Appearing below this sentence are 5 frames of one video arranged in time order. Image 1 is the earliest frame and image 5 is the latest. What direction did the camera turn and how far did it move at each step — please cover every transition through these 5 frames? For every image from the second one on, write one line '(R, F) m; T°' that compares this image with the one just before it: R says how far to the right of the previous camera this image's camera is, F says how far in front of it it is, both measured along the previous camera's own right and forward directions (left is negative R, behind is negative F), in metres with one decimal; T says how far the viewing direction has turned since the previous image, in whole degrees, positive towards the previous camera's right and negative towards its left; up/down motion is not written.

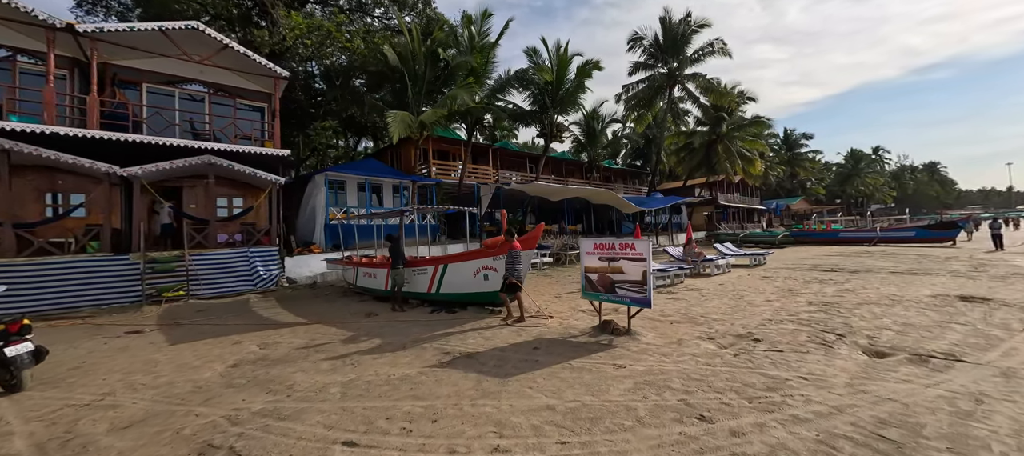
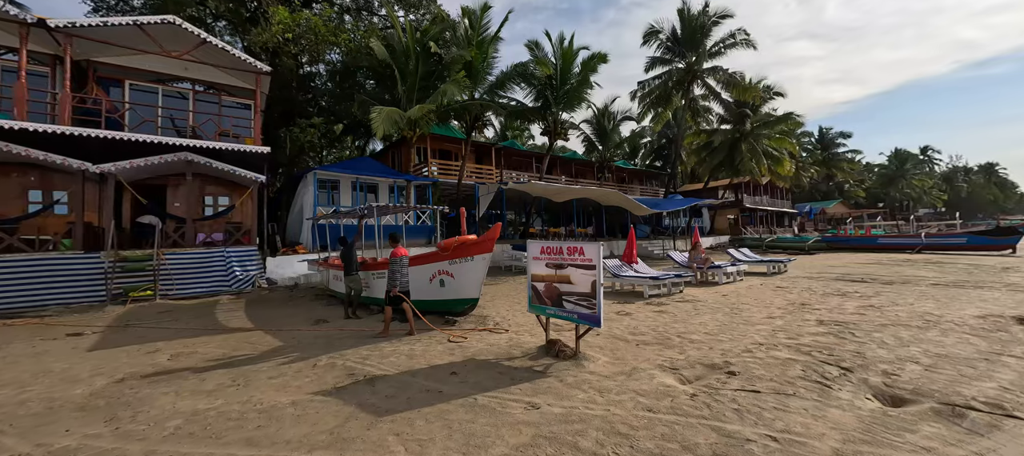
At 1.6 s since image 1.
(+1.2, +1.0) m; -4°
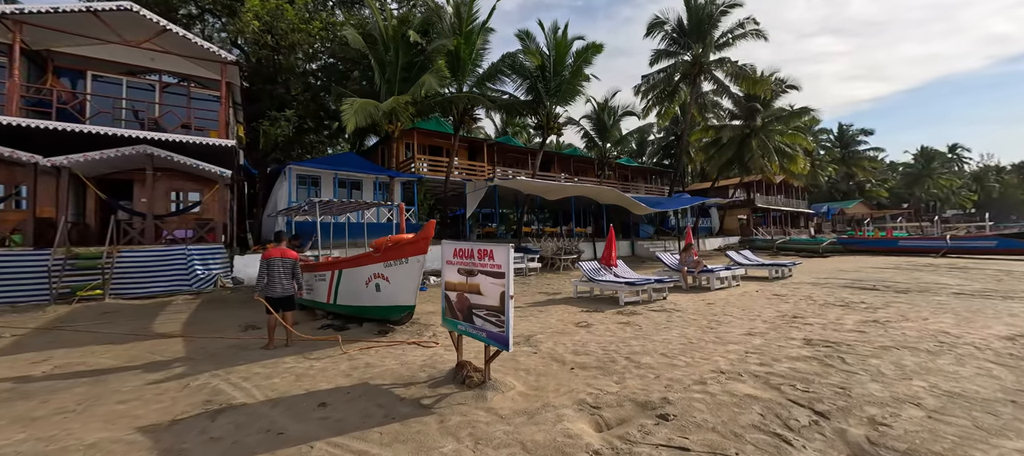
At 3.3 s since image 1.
(+1.1, +0.9) m; -2°
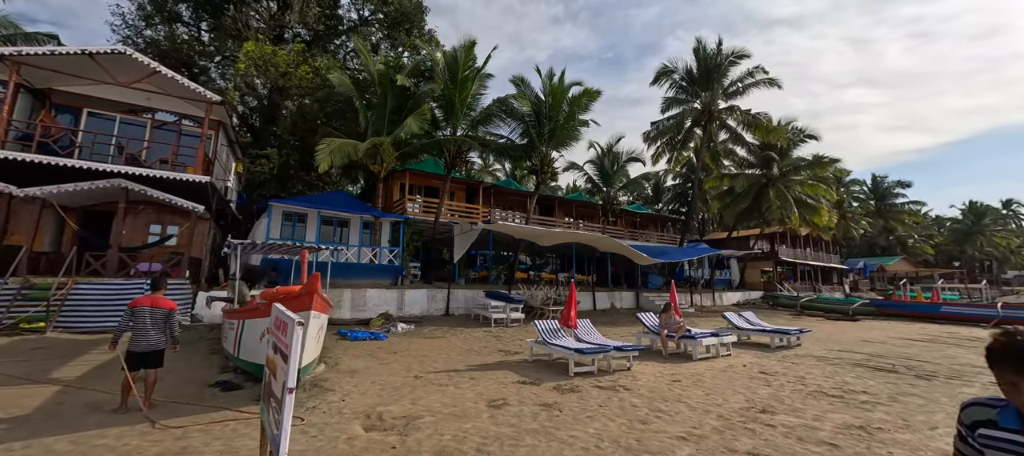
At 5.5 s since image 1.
(+1.6, +0.9) m; -4°
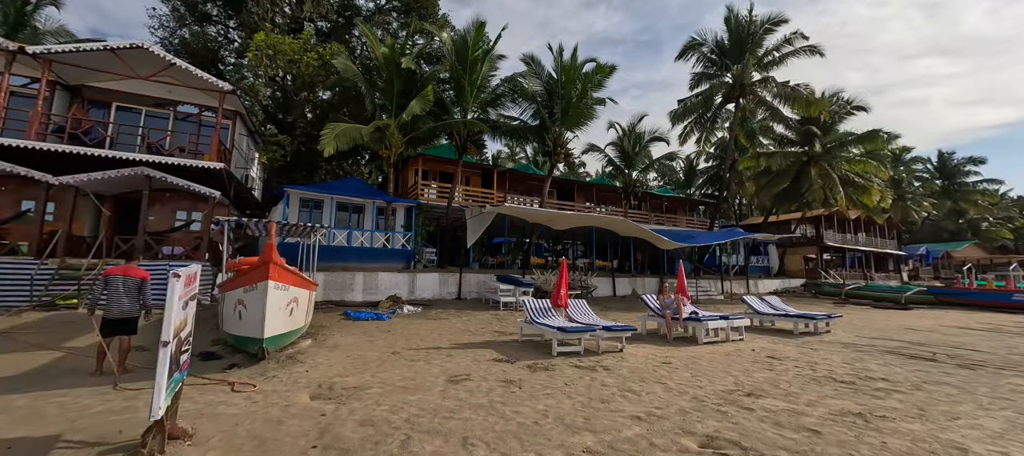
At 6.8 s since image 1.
(+1.0, +0.4) m; -5°
